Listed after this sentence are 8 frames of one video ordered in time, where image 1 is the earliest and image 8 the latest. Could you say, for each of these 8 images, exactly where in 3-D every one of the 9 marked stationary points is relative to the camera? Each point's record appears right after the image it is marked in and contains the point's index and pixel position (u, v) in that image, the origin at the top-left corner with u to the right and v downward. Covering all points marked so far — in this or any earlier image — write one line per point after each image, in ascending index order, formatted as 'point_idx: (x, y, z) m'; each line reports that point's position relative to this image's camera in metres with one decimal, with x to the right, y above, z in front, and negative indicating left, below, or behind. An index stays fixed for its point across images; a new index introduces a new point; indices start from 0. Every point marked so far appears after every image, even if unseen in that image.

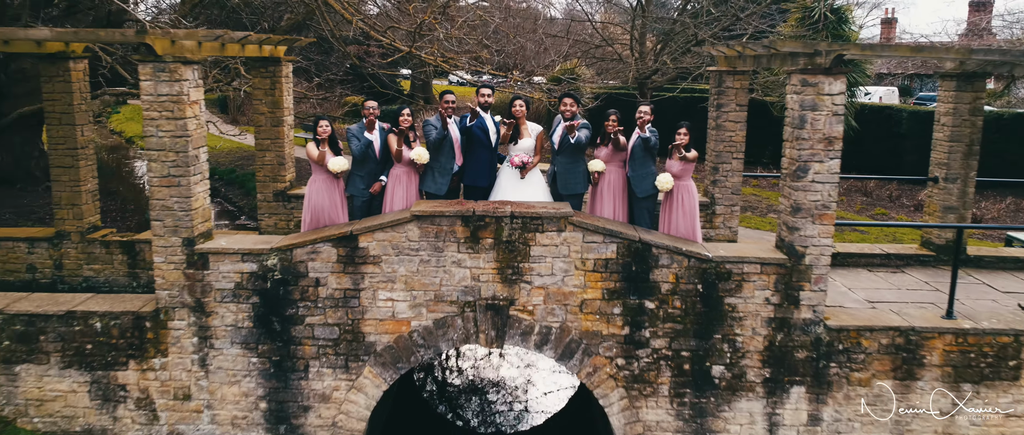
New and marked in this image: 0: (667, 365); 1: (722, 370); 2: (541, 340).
0: (+1.0, -0.9, +4.8) m
1: (+1.3, -0.9, +4.8) m
2: (+0.2, -0.7, +4.8) m
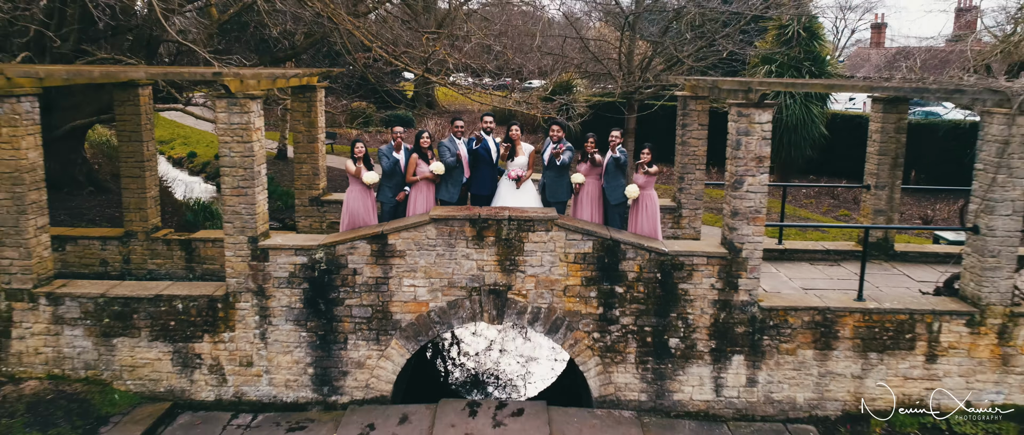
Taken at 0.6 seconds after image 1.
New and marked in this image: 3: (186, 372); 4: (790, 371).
0: (+0.9, -0.9, +6.0) m
1: (+1.3, -0.9, +6.0) m
2: (+0.2, -0.7, +6.0) m
3: (-2.5, -1.2, +6.1) m
4: (+2.1, -1.1, +6.0) m
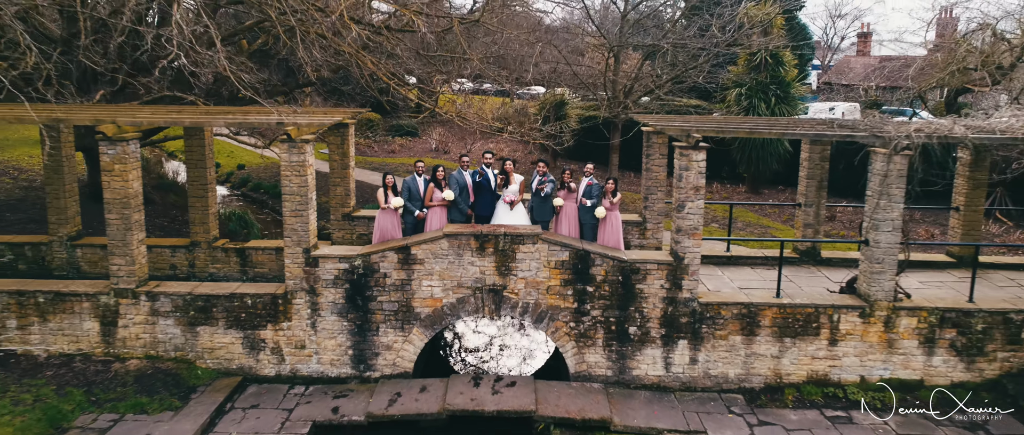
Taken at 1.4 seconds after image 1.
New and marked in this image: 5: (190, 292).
0: (+0.9, -1.1, +7.7) m
1: (+1.2, -1.1, +7.7) m
2: (+0.1, -0.9, +7.7) m
3: (-2.6, -1.3, +7.9) m
4: (+2.1, -1.3, +7.7) m
5: (-3.1, -0.7, +7.7) m
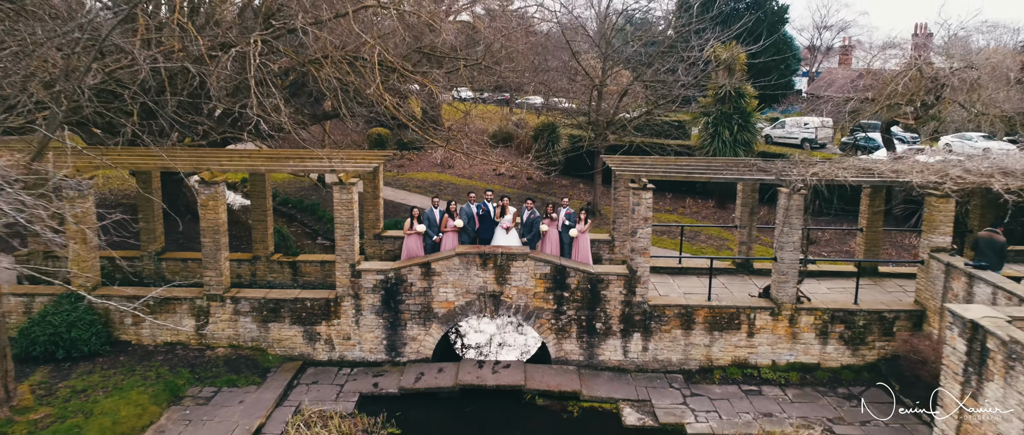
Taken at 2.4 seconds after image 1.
0: (+0.8, -1.3, +10.2) m
1: (+1.2, -1.4, +10.2) m
2: (0.0, -1.2, +10.2) m
3: (-2.6, -1.6, +10.4) m
4: (+2.0, -1.6, +10.2) m
5: (-3.2, -1.0, +10.2) m
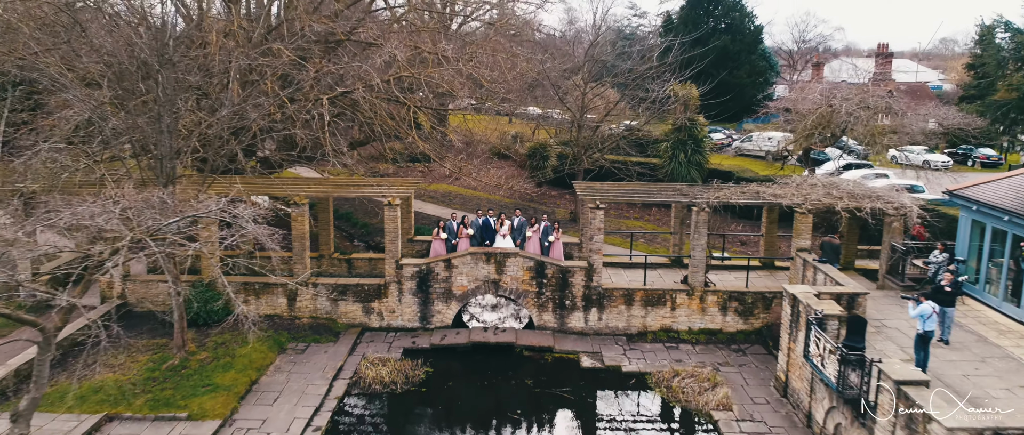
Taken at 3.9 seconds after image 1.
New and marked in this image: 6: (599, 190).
0: (+0.7, -1.5, +14.7) m
1: (+1.1, -1.6, +14.7) m
2: (0.0, -1.4, +14.7) m
3: (-2.7, -1.8, +14.9) m
4: (+1.9, -1.8, +14.7) m
5: (-3.3, -1.2, +14.7) m
6: (+1.7, +0.6, +15.8) m
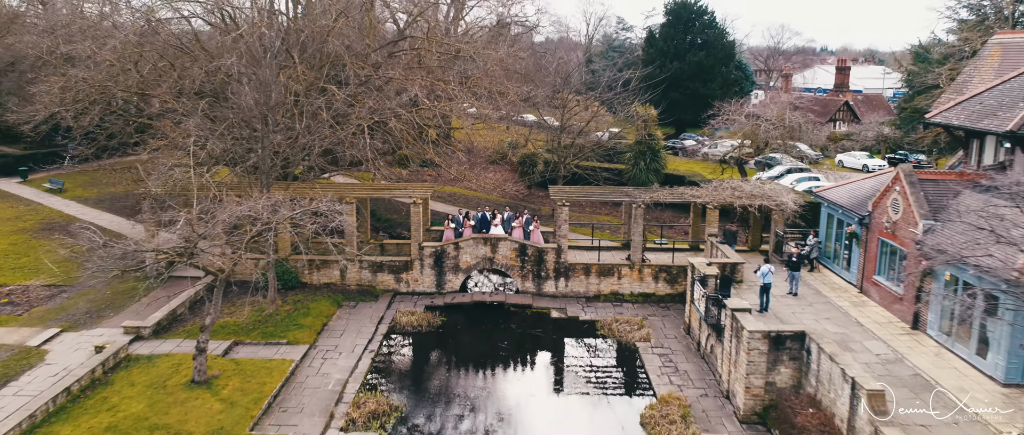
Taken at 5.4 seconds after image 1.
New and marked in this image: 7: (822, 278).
0: (+0.5, -1.4, +20.3) m
1: (+0.8, -1.4, +20.3) m
2: (-0.3, -1.2, +20.3) m
3: (-2.9, -1.7, +20.5) m
4: (+1.7, -1.6, +20.3) m
5: (-3.5, -1.1, +20.3) m
6: (+1.5, +0.7, +21.4) m
7: (+7.1, -1.4, +18.1) m
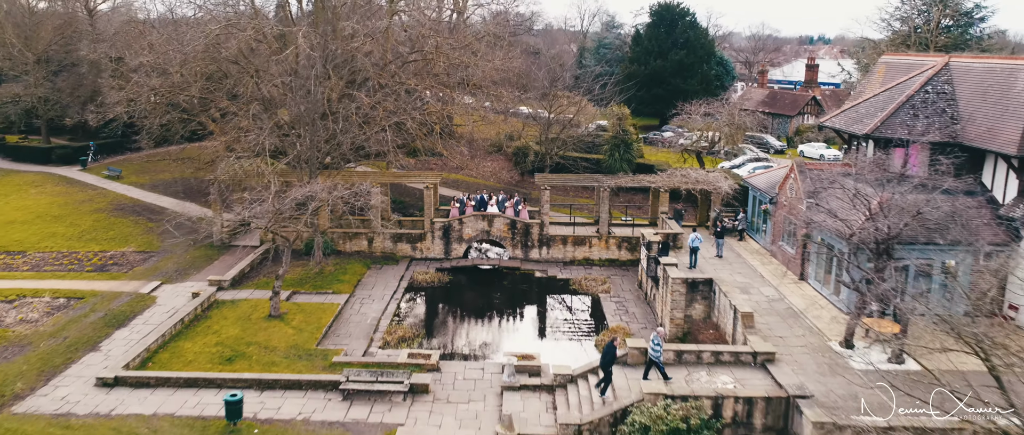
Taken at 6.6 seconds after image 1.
0: (+0.3, -0.8, +25.5) m
1: (+0.6, -0.8, +25.5) m
2: (-0.5, -0.6, +25.4) m
3: (-3.2, -1.1, +25.6) m
4: (+1.4, -1.0, +25.5) m
5: (-3.8, -0.5, +25.4) m
6: (+1.2, +1.3, +26.5) m
7: (+6.8, -0.8, +23.3) m
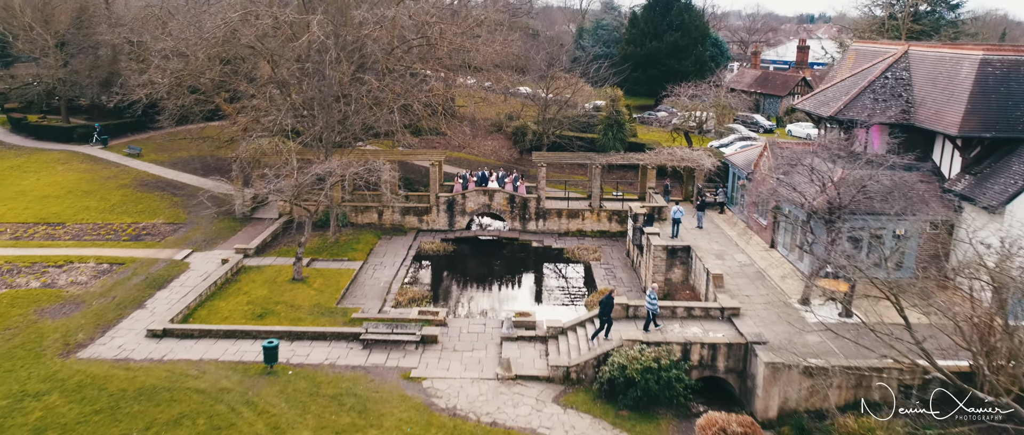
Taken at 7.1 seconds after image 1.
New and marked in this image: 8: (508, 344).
0: (+0.2, +0.1, +27.6) m
1: (+0.5, +0.1, +27.6) m
2: (-0.6, +0.2, +27.6) m
3: (-3.2, -0.2, +27.8) m
4: (+1.4, -0.2, +27.6) m
5: (-3.8, +0.4, +27.6) m
6: (+1.2, +2.2, +28.6) m
7: (+6.8, 0.0, +25.4) m
8: (-0.1, -2.8, +17.6) m
